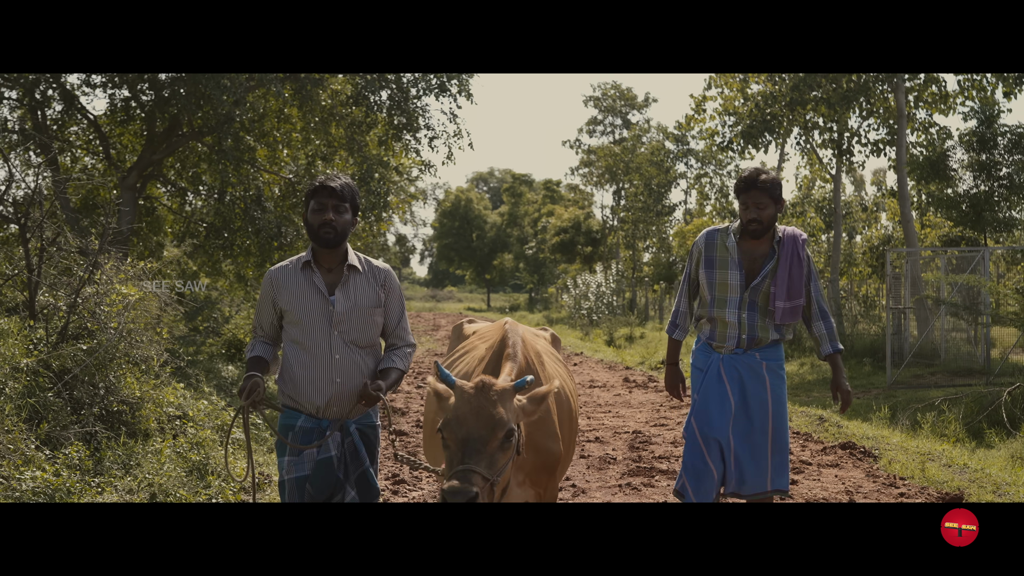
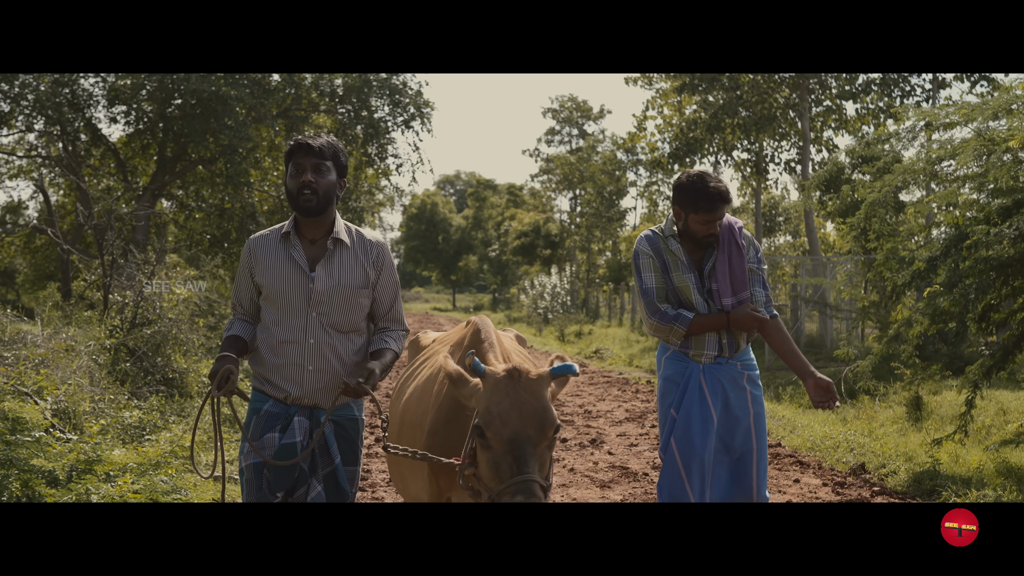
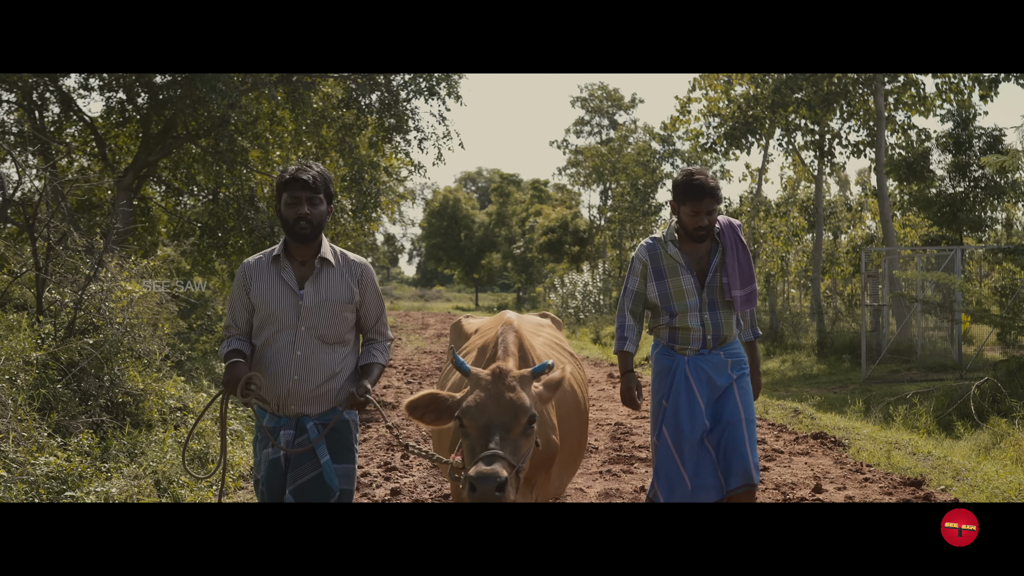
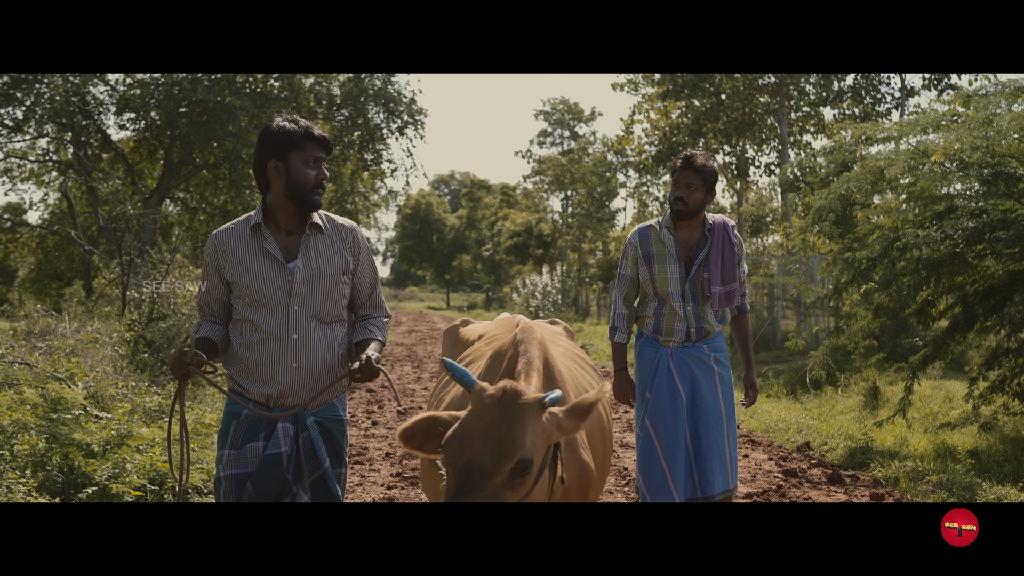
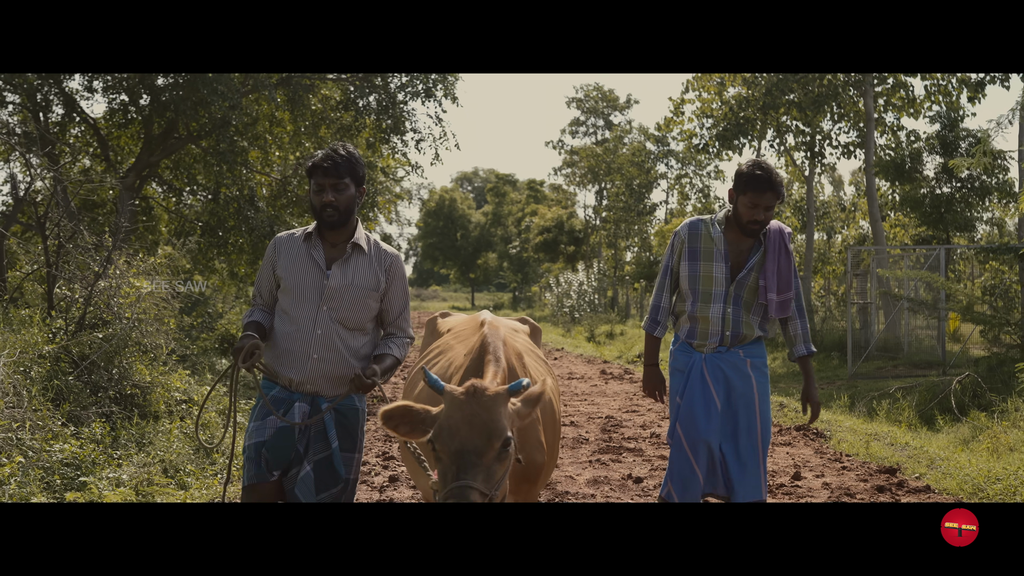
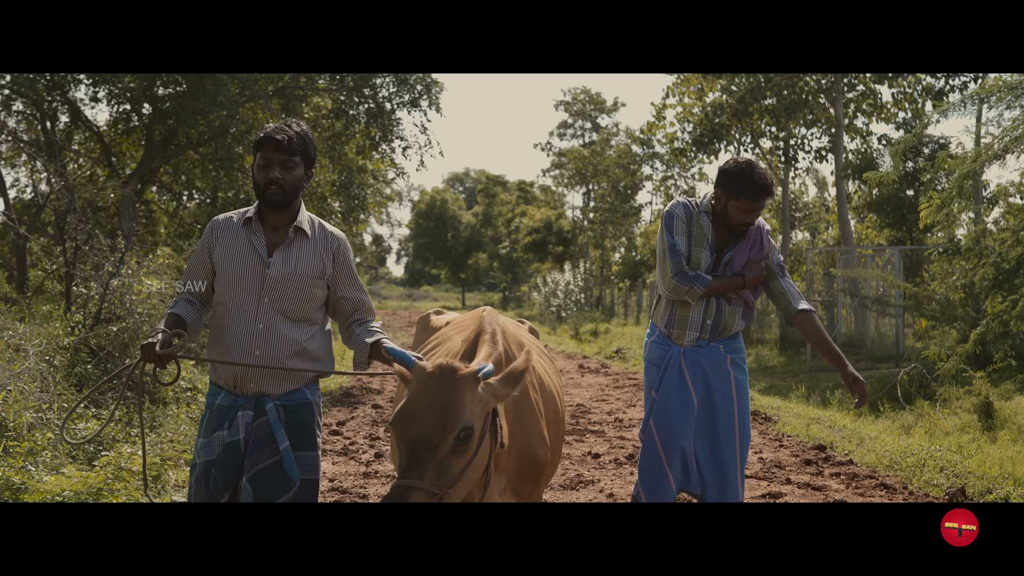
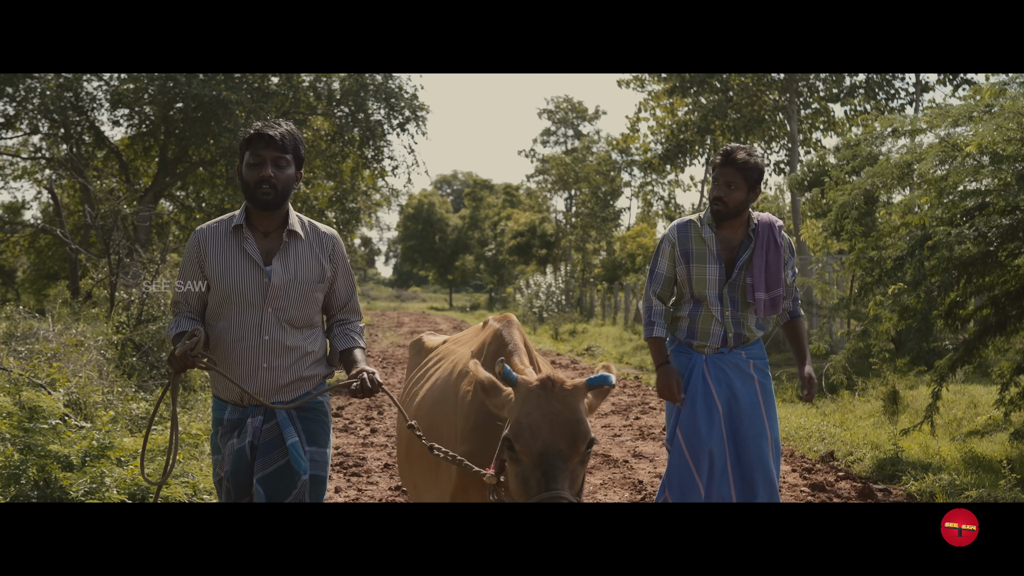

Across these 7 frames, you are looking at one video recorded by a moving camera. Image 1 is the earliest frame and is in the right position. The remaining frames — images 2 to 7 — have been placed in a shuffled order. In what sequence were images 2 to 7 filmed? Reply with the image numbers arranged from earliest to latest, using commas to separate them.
3, 5, 6, 2, 7, 4
